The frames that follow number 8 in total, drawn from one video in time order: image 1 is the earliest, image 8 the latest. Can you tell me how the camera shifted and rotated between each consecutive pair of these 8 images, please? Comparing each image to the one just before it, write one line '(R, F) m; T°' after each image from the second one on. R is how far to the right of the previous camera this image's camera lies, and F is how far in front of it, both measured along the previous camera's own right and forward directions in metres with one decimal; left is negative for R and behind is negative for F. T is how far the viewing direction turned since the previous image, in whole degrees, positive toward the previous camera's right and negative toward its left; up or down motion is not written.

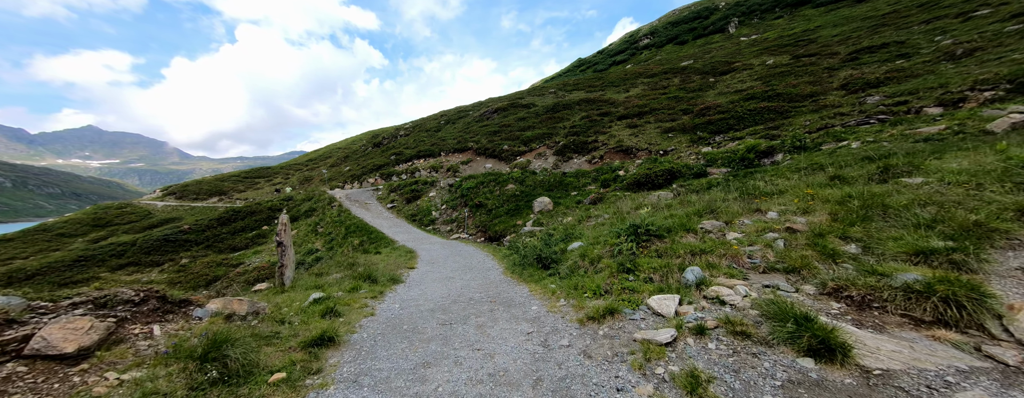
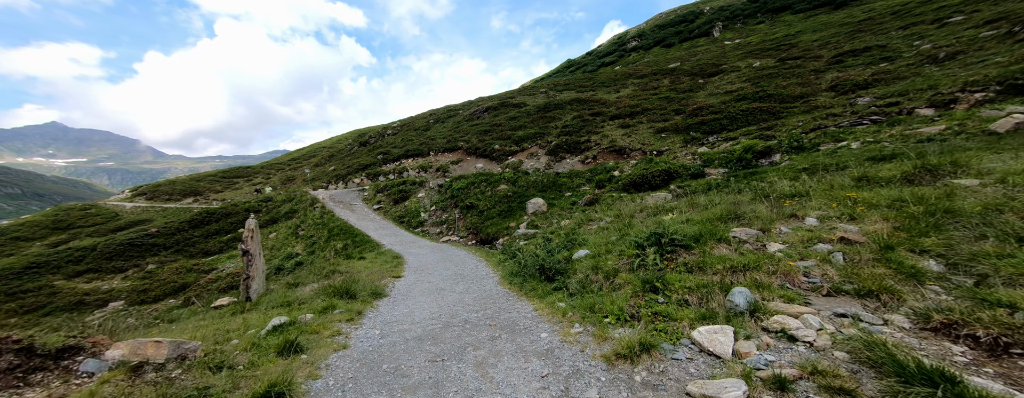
(-0.2, +0.7) m; +2°
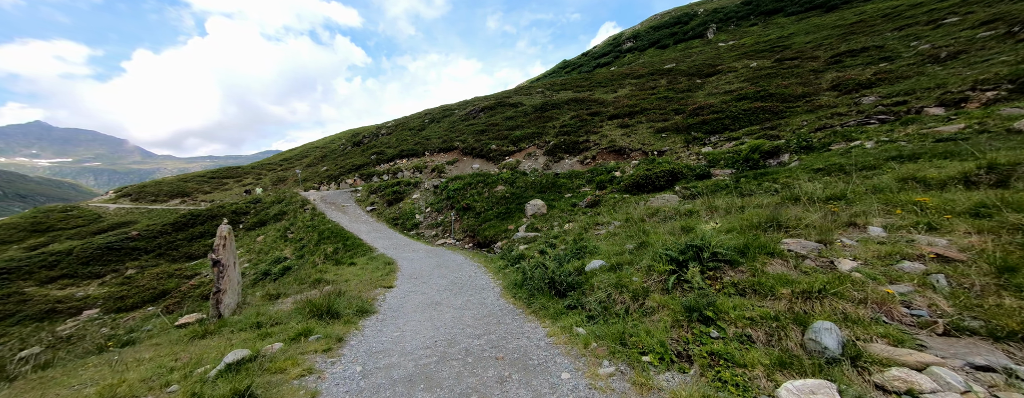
(-0.2, +0.7) m; +1°
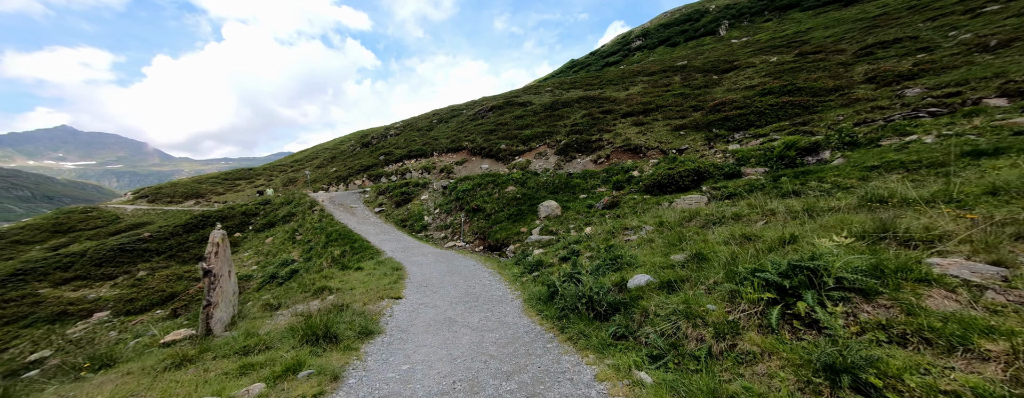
(-0.3, +0.8) m; -2°
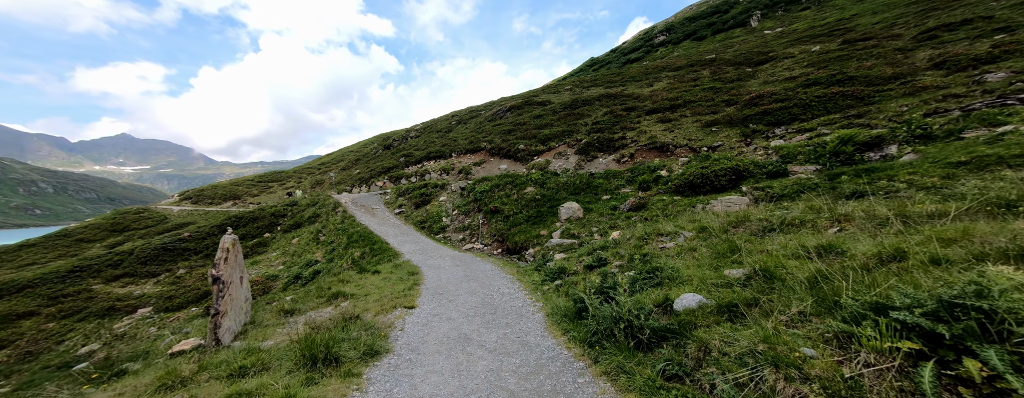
(0.0, +0.6) m; -4°
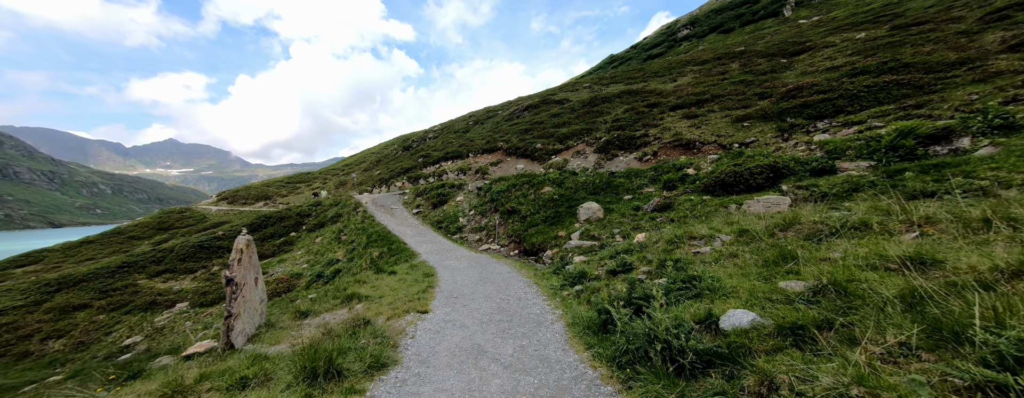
(0.0, +0.5) m; -4°
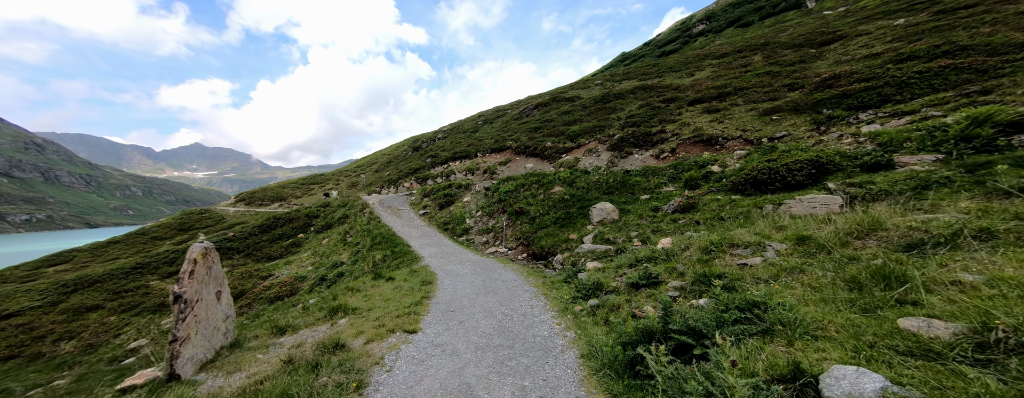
(+0.2, +1.1) m; -2°
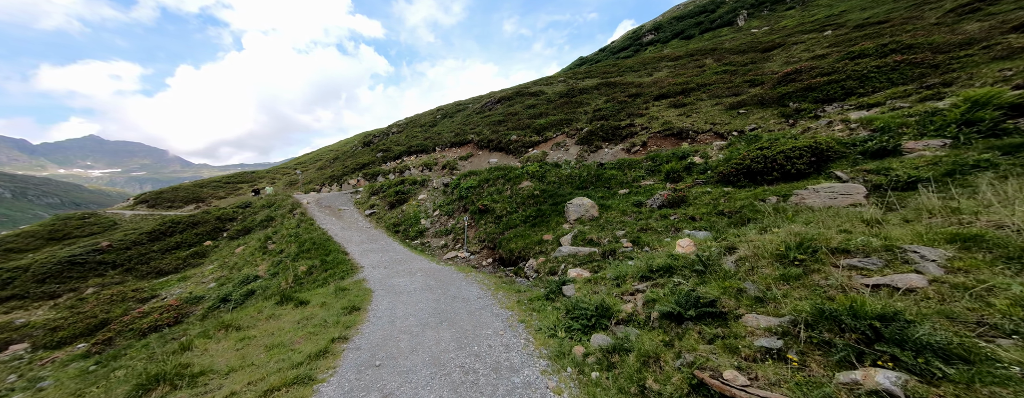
(0.0, +2.8) m; +7°
